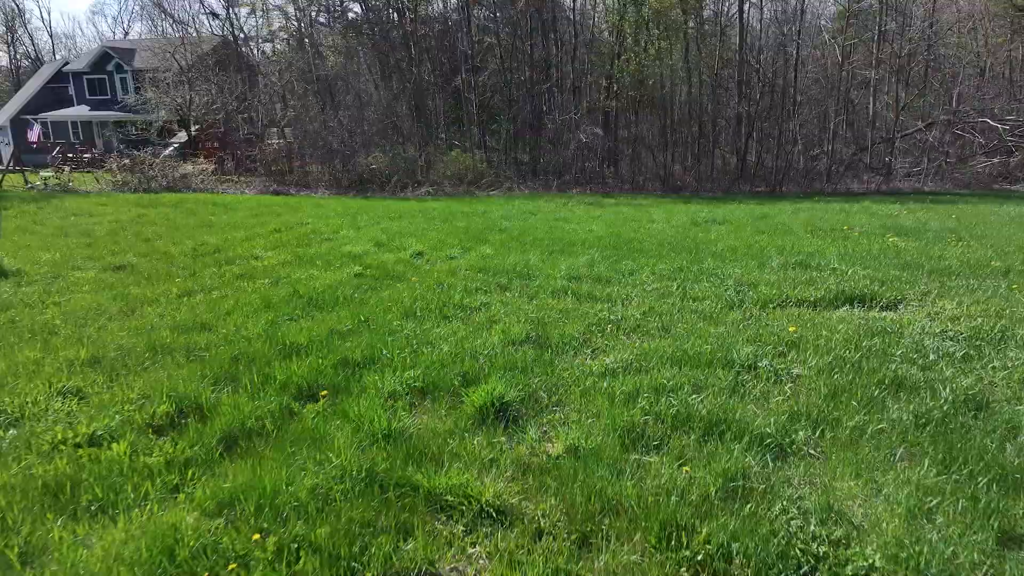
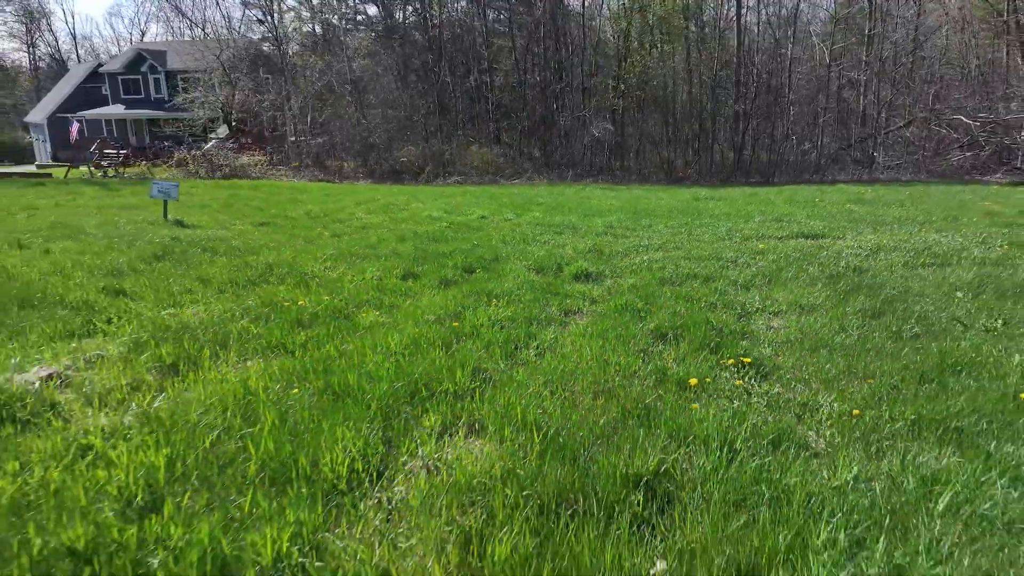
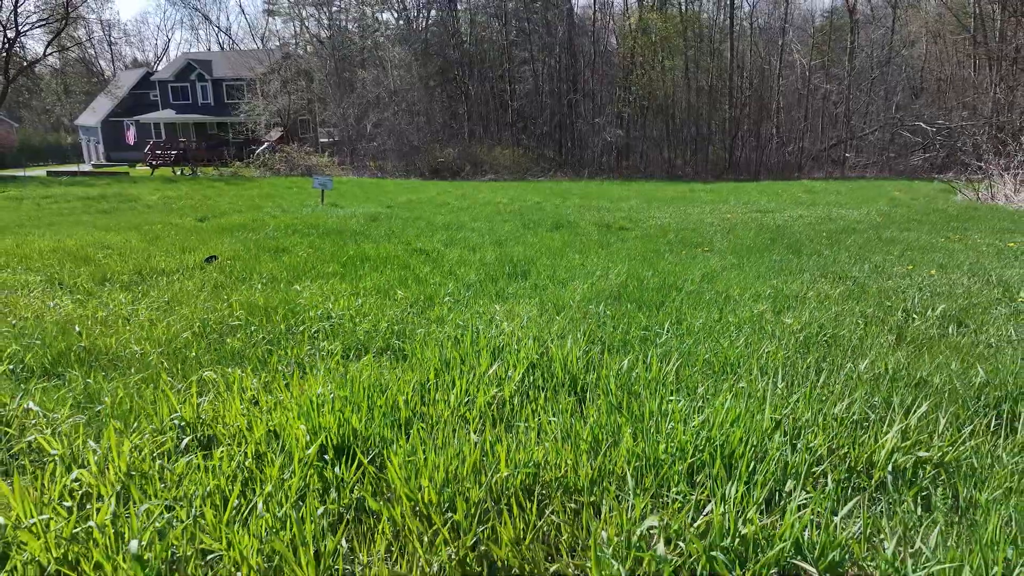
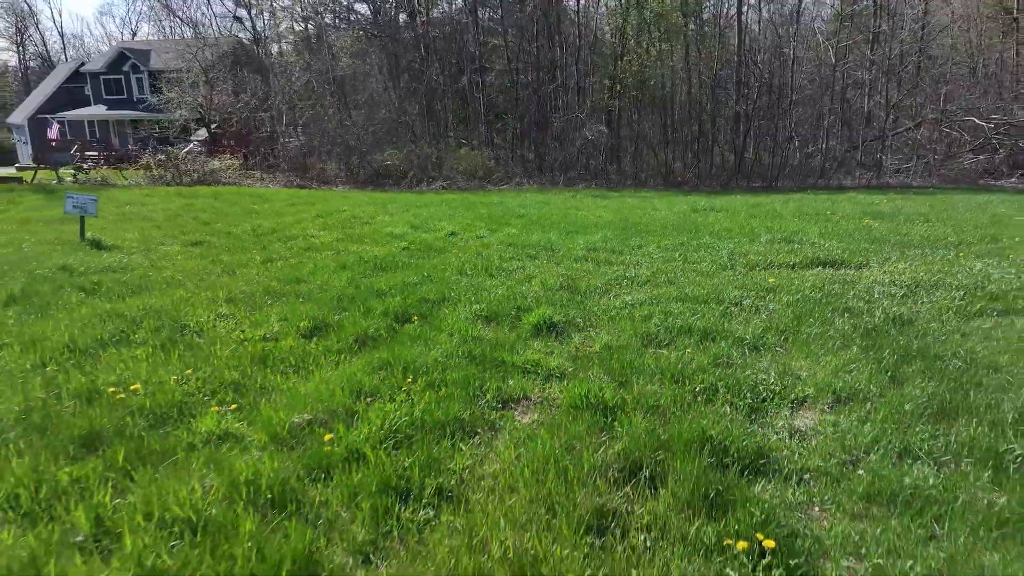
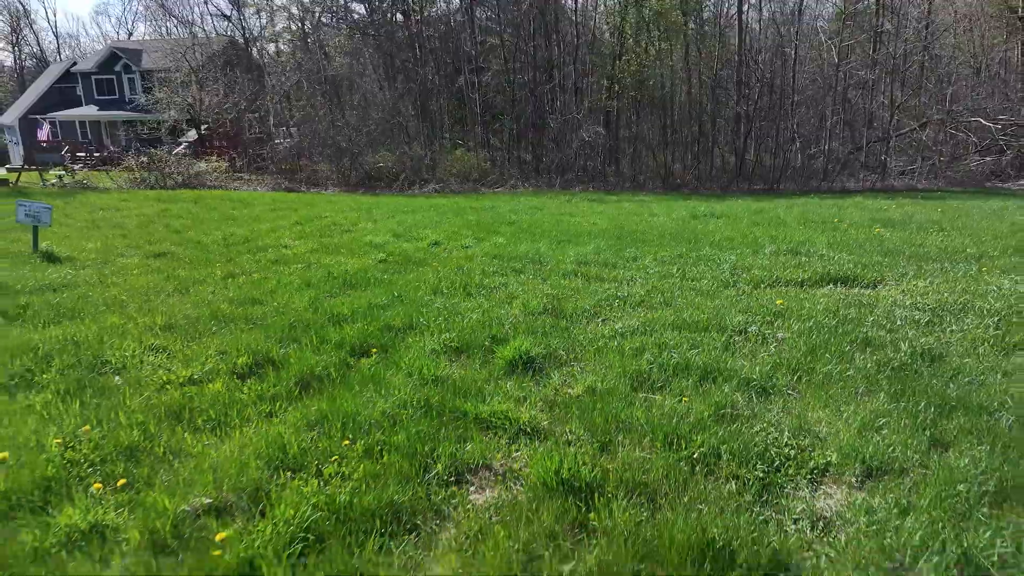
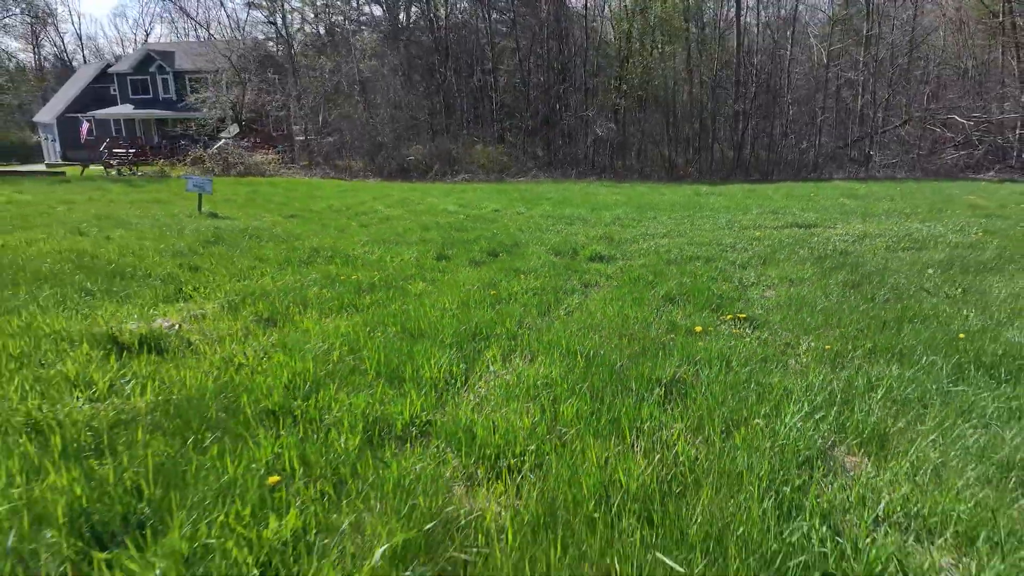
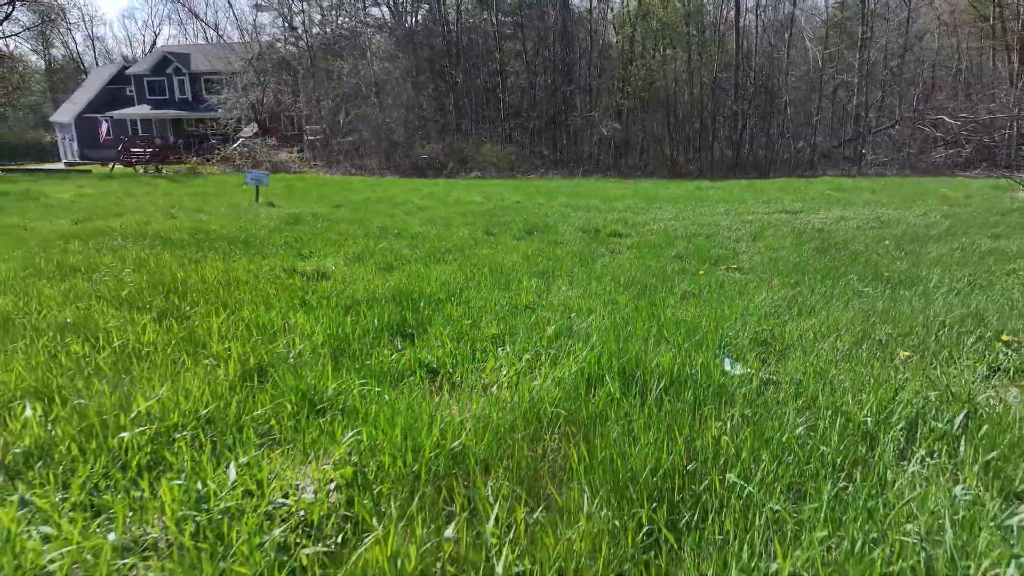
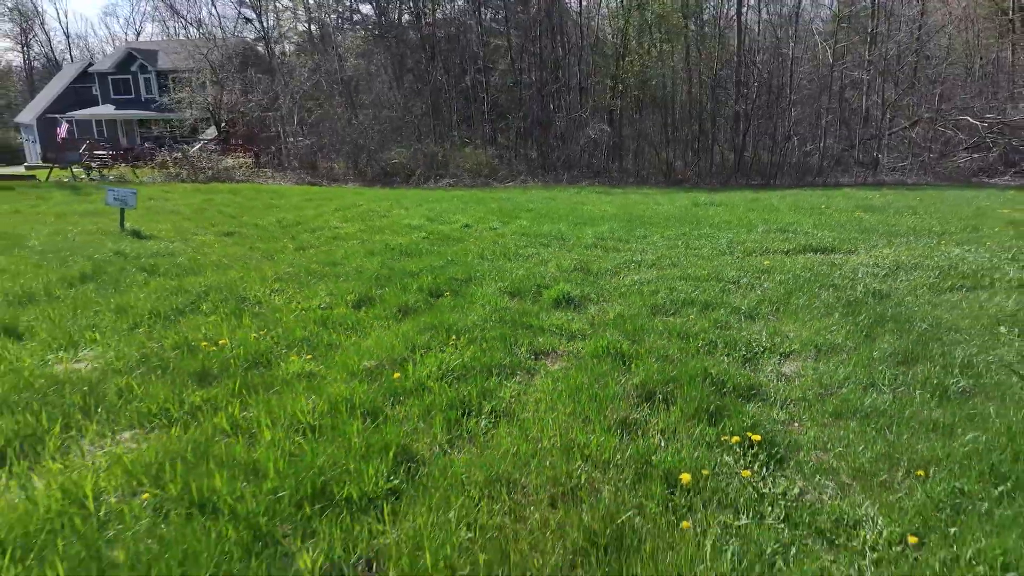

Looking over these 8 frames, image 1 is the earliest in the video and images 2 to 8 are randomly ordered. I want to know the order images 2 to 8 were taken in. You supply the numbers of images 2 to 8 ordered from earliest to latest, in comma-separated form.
5, 4, 8, 2, 6, 7, 3
